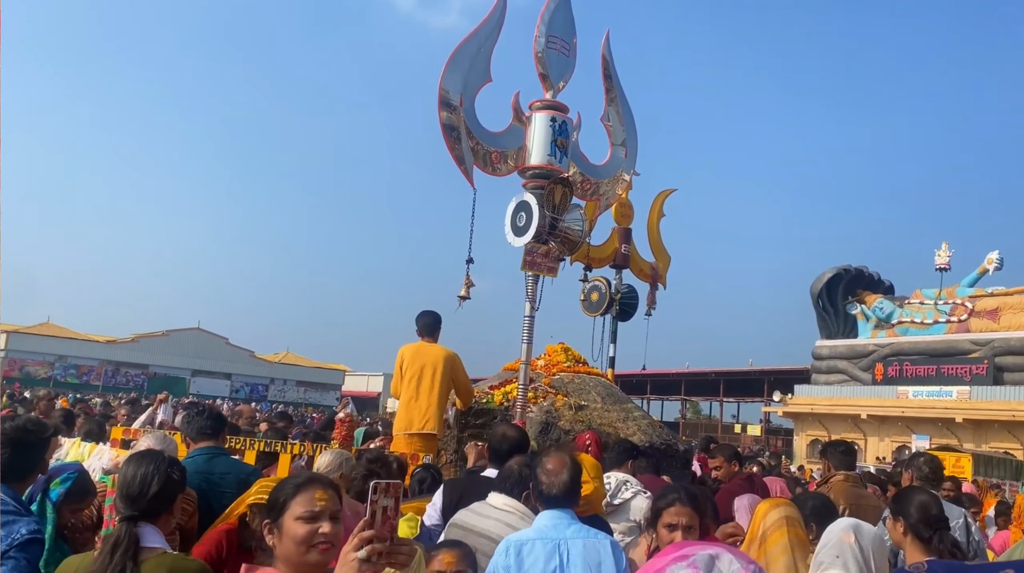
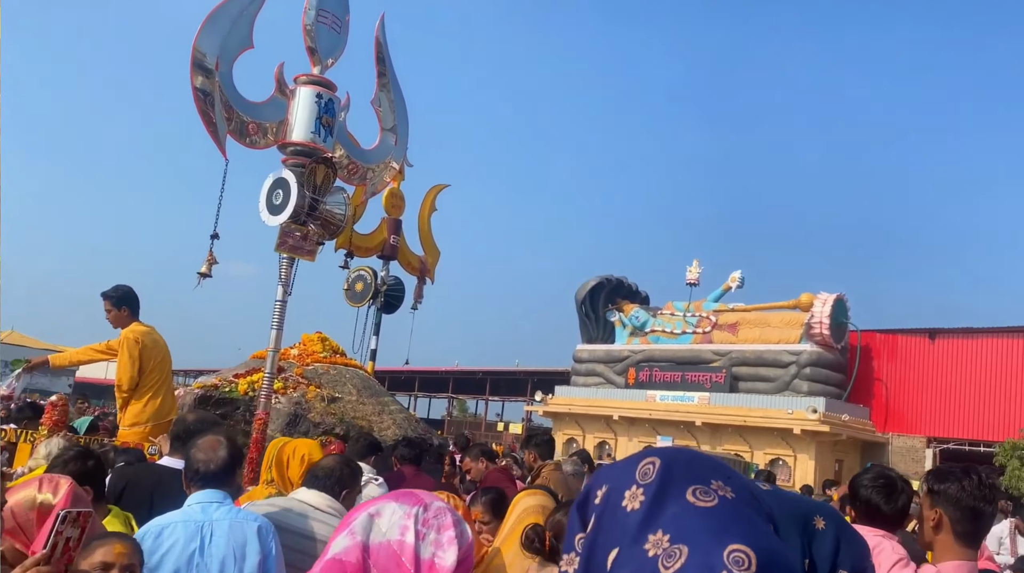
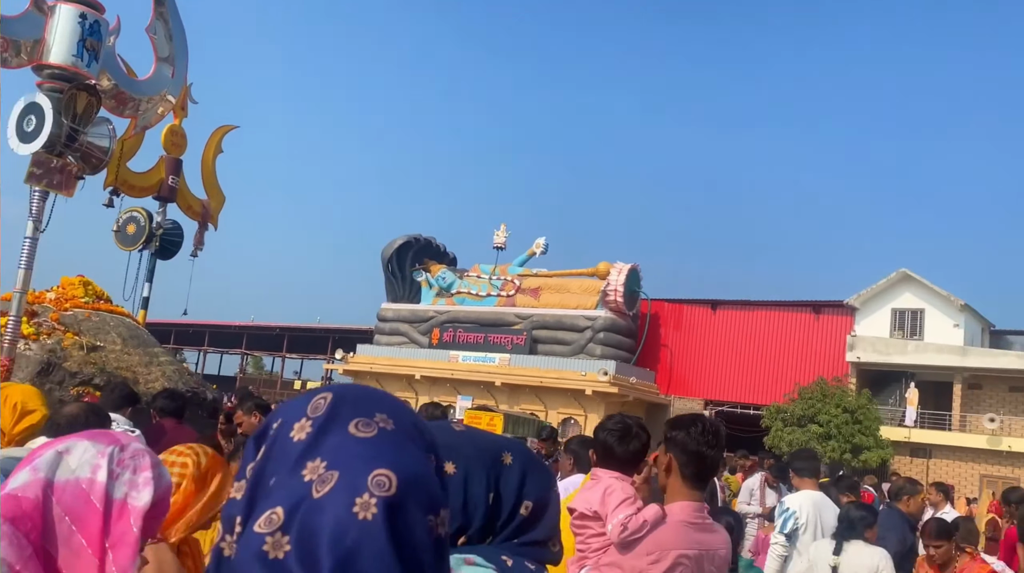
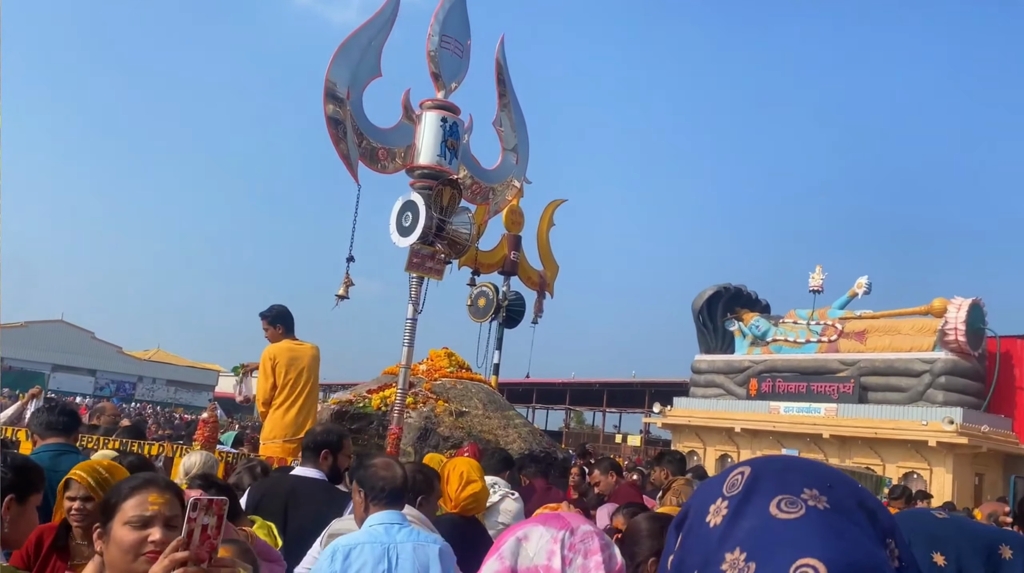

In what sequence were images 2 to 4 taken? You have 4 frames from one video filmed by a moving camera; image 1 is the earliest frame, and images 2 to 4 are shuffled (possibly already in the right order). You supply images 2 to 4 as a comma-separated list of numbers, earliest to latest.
4, 2, 3
